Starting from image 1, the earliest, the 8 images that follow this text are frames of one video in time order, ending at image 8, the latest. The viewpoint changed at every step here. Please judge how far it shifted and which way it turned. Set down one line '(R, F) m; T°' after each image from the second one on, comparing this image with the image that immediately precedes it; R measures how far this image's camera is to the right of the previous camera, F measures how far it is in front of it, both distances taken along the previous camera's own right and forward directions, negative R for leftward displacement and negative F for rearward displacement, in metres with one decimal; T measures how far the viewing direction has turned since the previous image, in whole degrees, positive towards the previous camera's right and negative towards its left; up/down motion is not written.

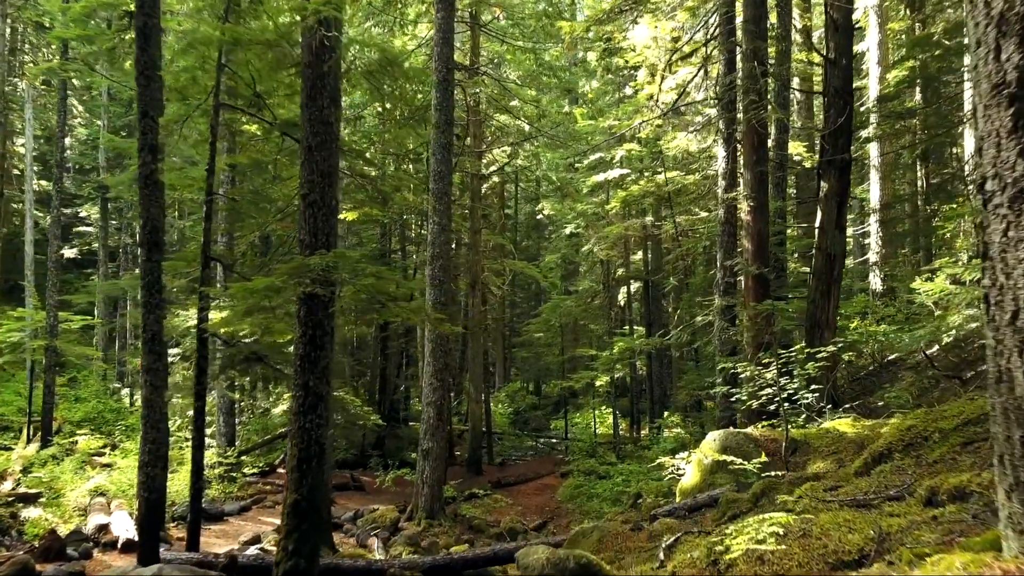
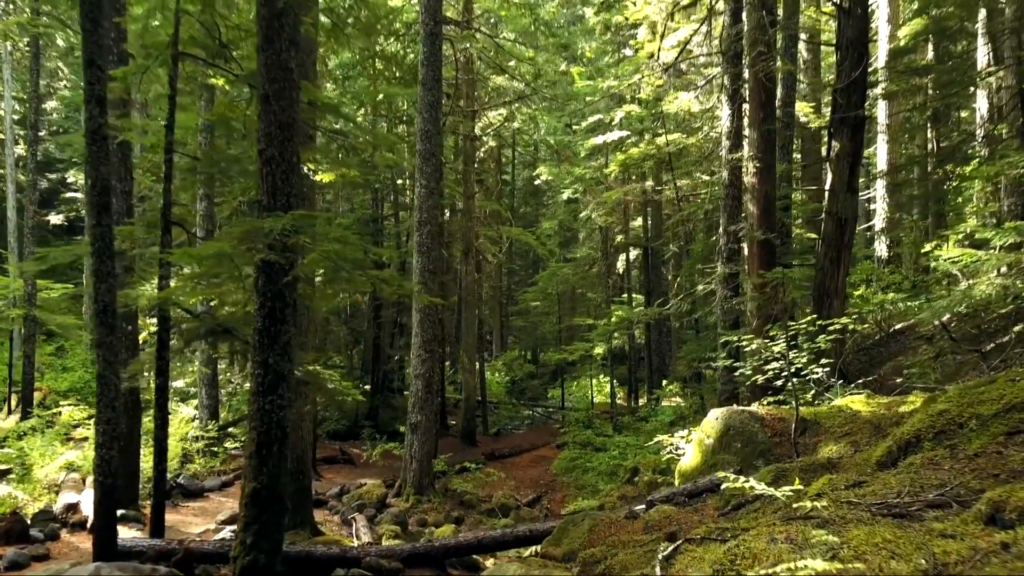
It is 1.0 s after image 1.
(+0.1, +0.6) m; 0°
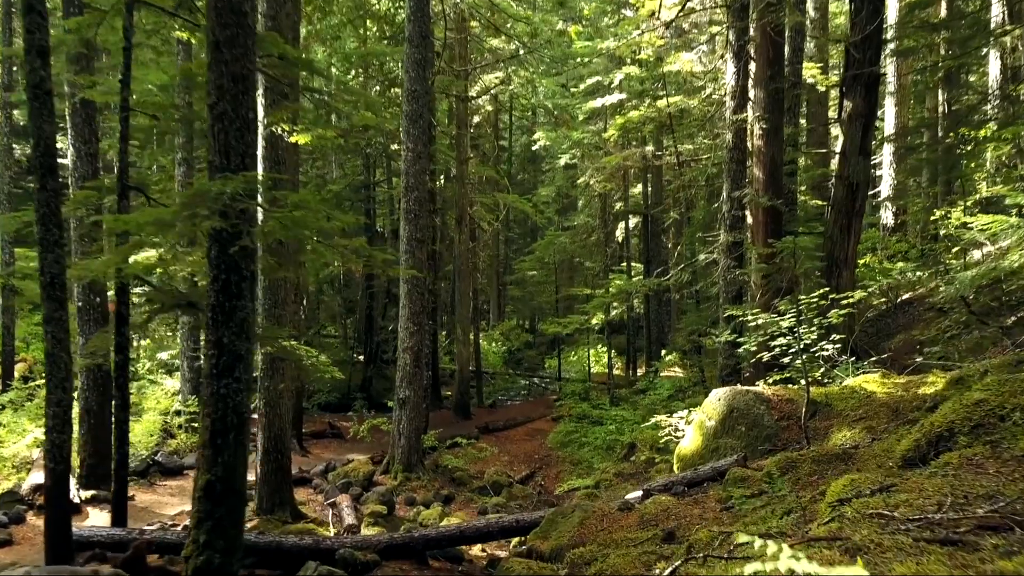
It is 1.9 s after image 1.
(+0.1, +0.5) m; 0°
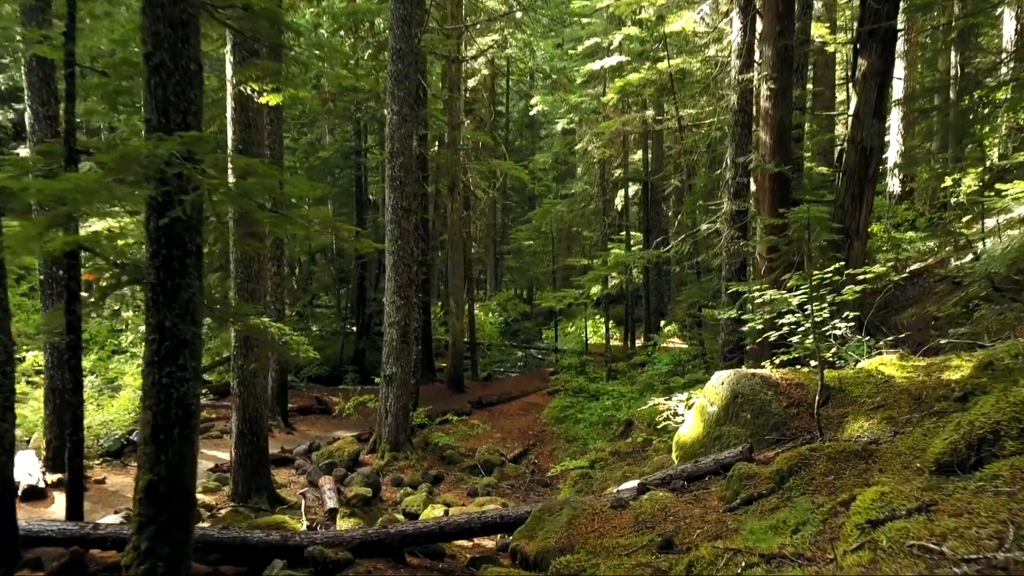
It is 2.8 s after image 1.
(+0.1, +0.5) m; 0°
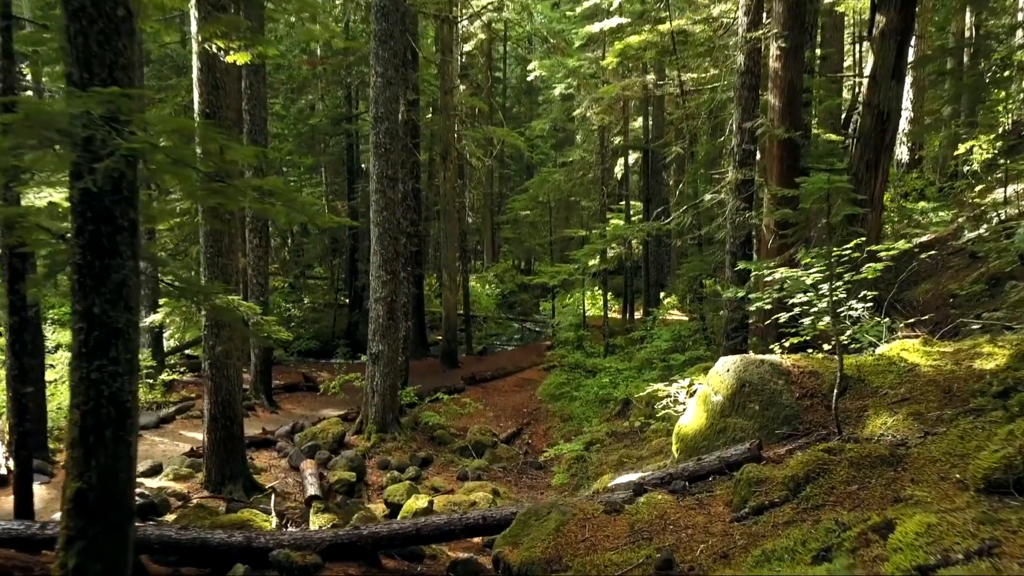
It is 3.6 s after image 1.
(+0.1, +0.5) m; 0°
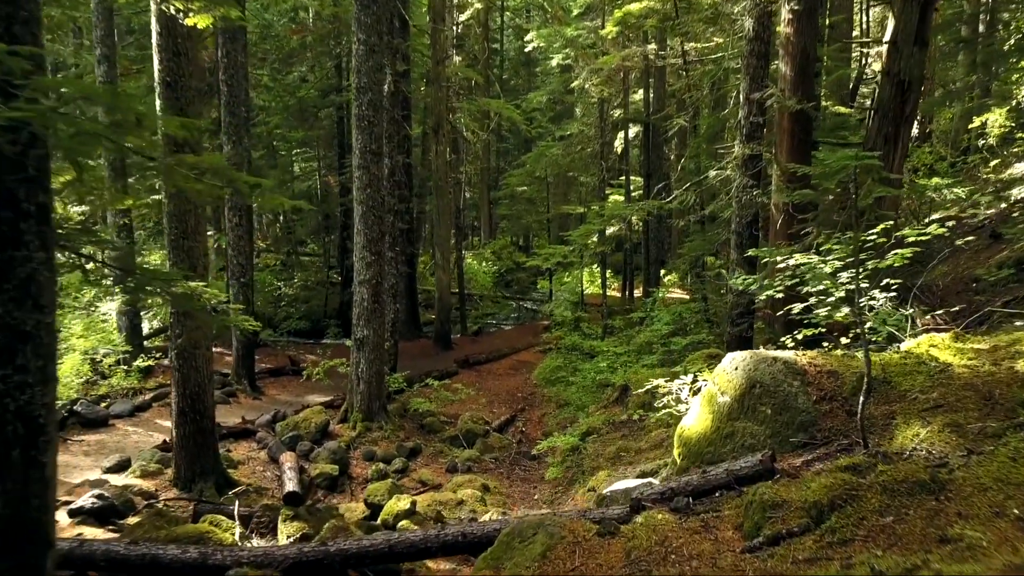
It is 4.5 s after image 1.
(+0.1, +0.5) m; 0°
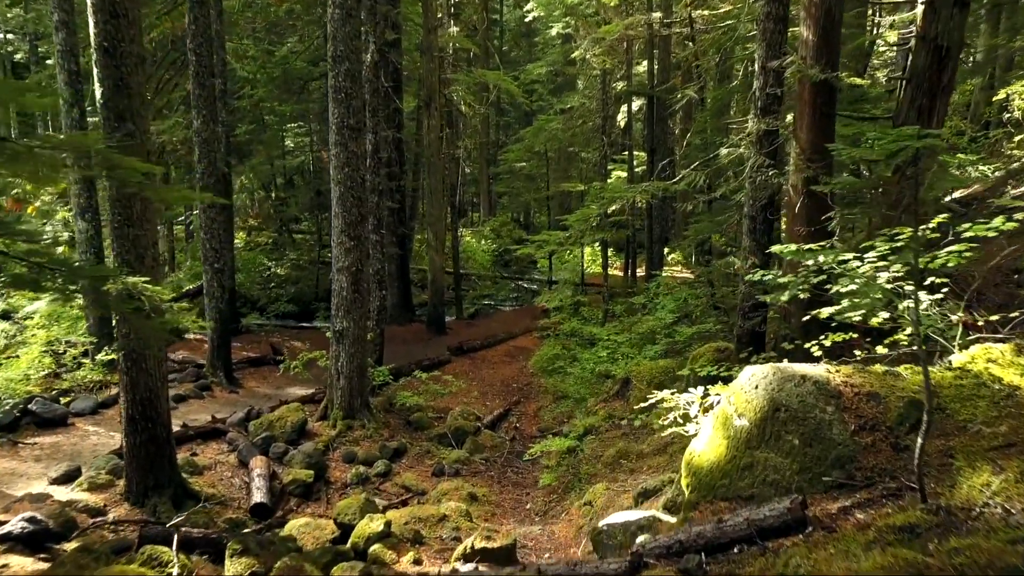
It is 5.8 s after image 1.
(+0.1, +0.7) m; 0°
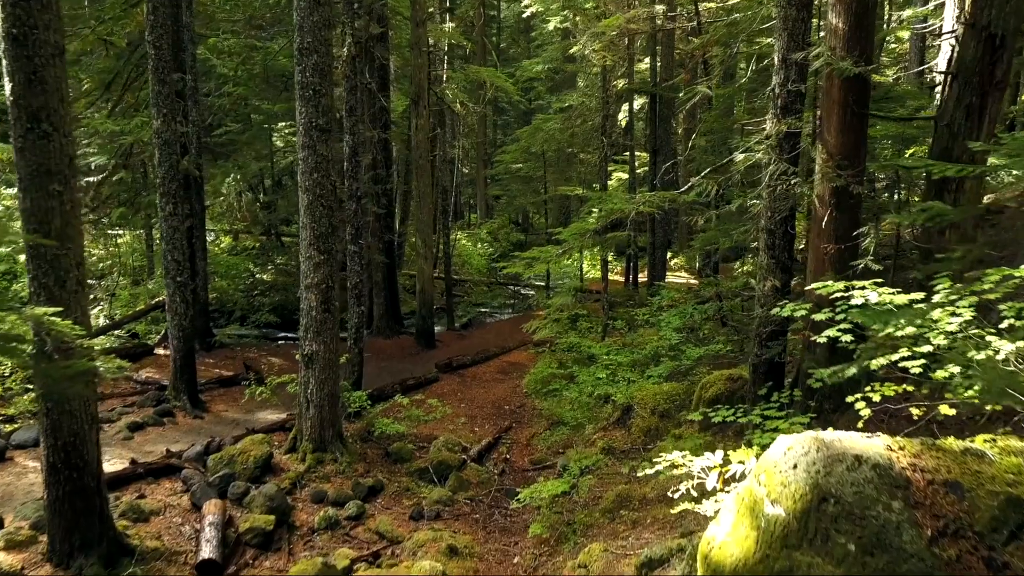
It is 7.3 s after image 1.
(+0.1, +0.9) m; 0°
